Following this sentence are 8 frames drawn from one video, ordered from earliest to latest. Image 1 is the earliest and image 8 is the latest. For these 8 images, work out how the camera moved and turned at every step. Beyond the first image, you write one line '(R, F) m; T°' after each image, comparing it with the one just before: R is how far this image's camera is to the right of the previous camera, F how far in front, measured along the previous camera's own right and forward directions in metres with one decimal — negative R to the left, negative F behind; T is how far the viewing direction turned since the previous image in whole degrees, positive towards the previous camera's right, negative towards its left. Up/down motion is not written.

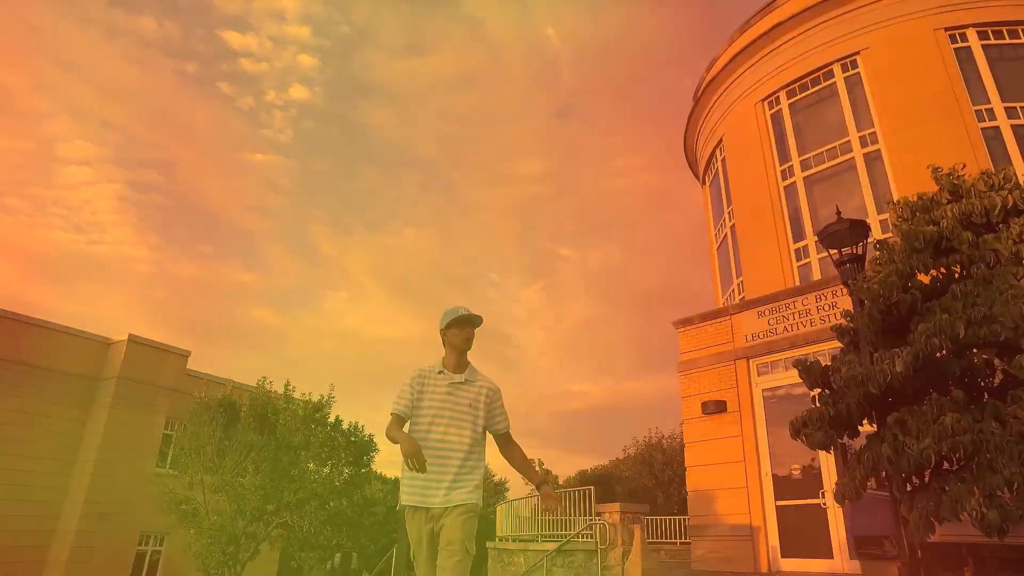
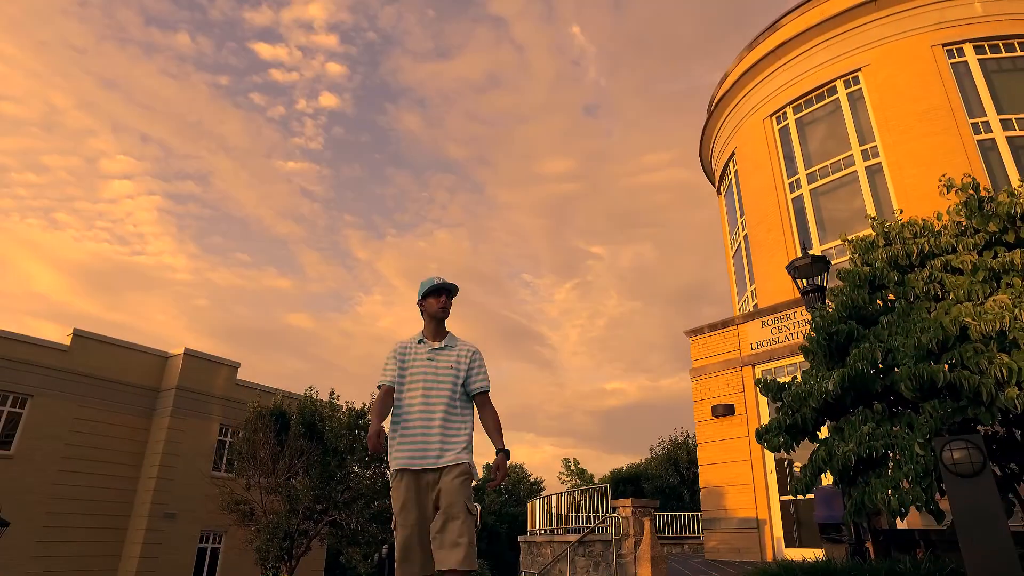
(+0.2, -1.0) m; -3°
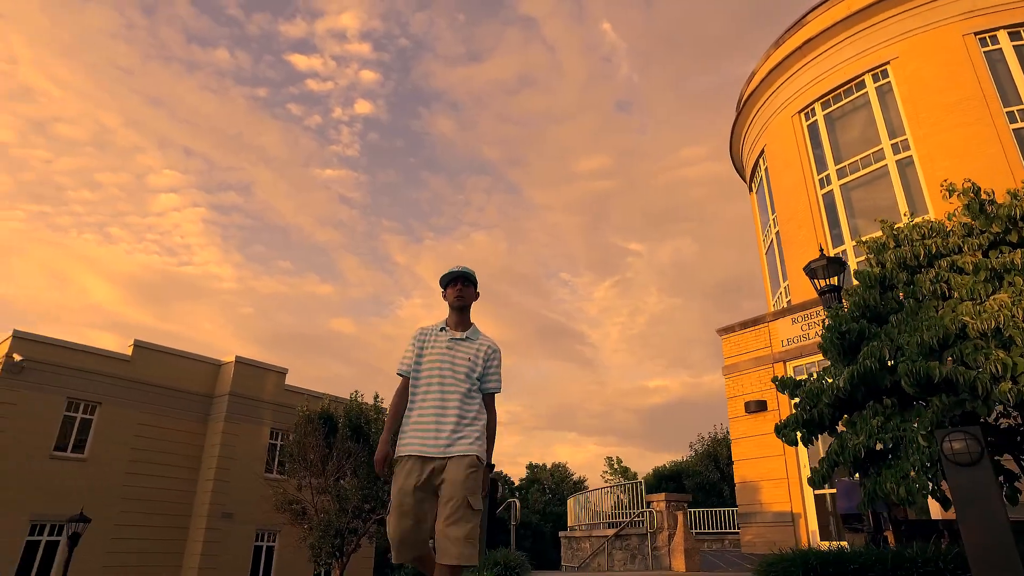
(+0.1, -0.4) m; -3°
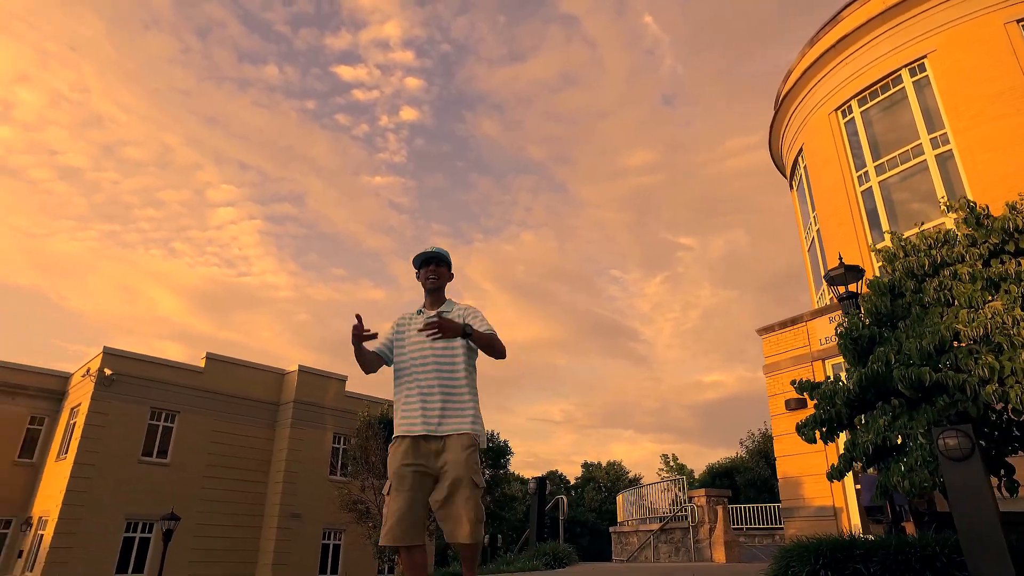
(+0.1, -0.6) m; -4°
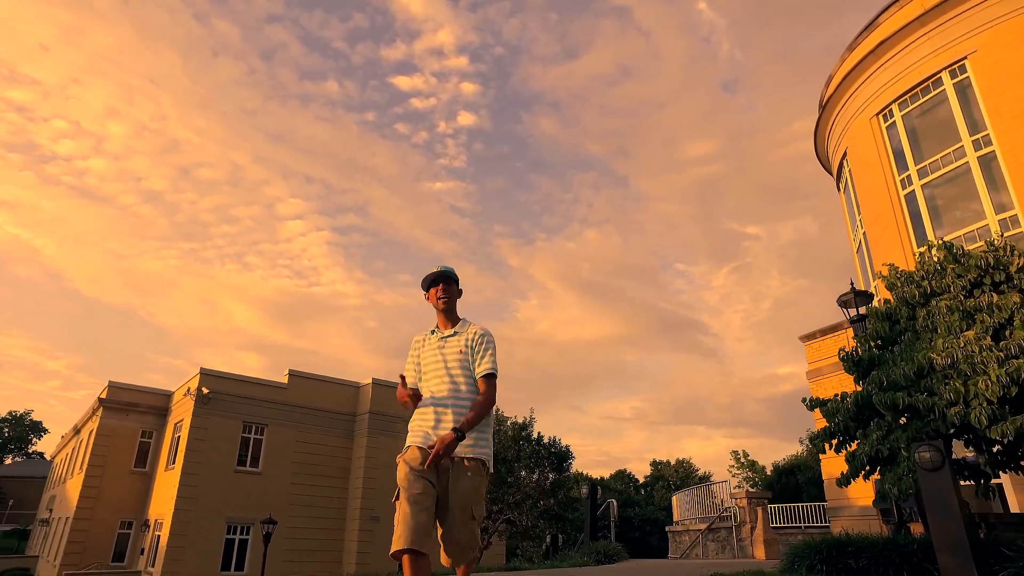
(+0.2, -1.0) m; -5°
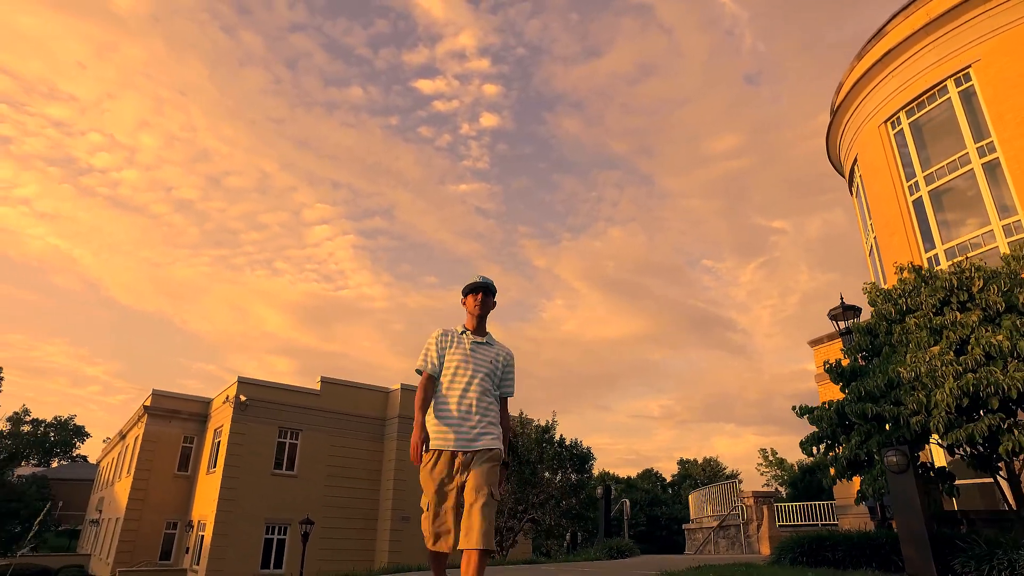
(+0.1, -0.7) m; -2°
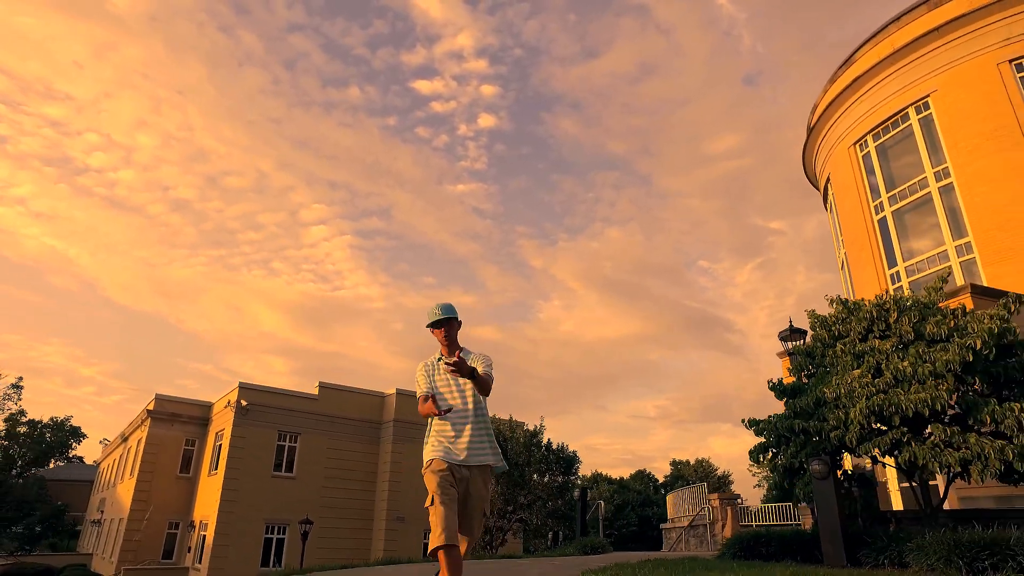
(+0.2, -0.8) m; 0°
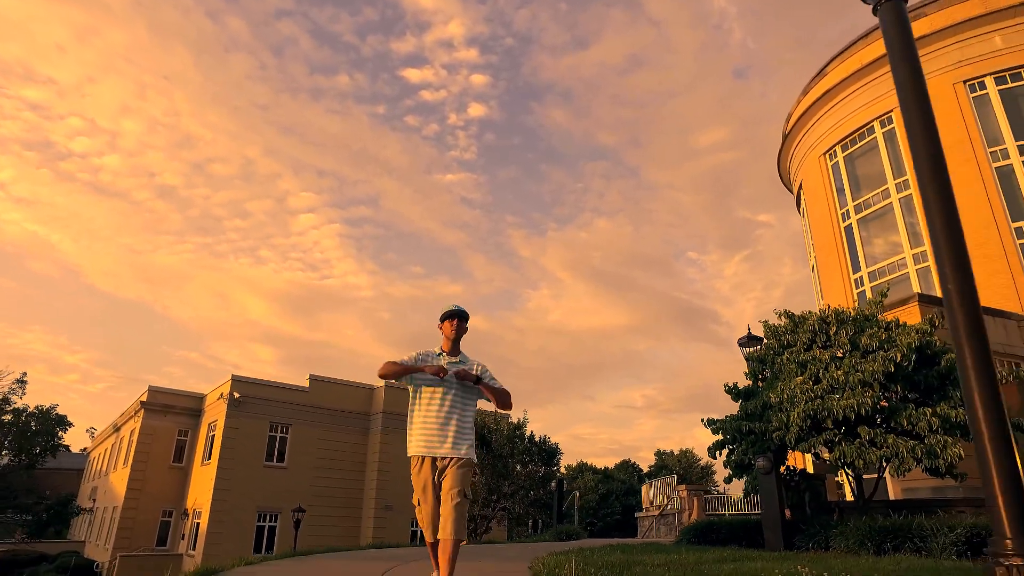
(+0.1, -0.7) m; +1°
